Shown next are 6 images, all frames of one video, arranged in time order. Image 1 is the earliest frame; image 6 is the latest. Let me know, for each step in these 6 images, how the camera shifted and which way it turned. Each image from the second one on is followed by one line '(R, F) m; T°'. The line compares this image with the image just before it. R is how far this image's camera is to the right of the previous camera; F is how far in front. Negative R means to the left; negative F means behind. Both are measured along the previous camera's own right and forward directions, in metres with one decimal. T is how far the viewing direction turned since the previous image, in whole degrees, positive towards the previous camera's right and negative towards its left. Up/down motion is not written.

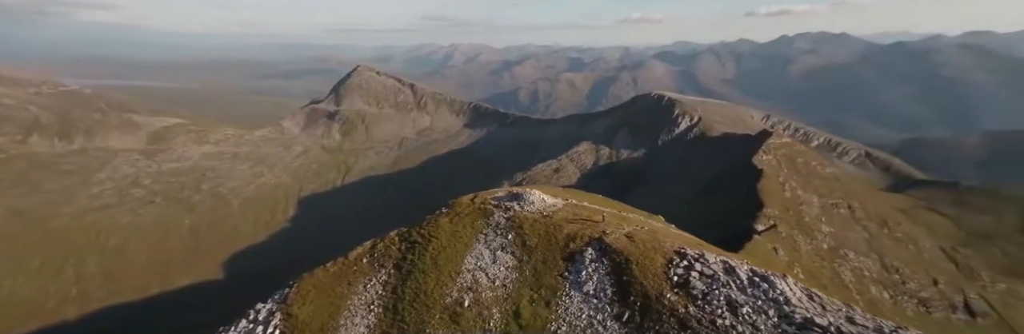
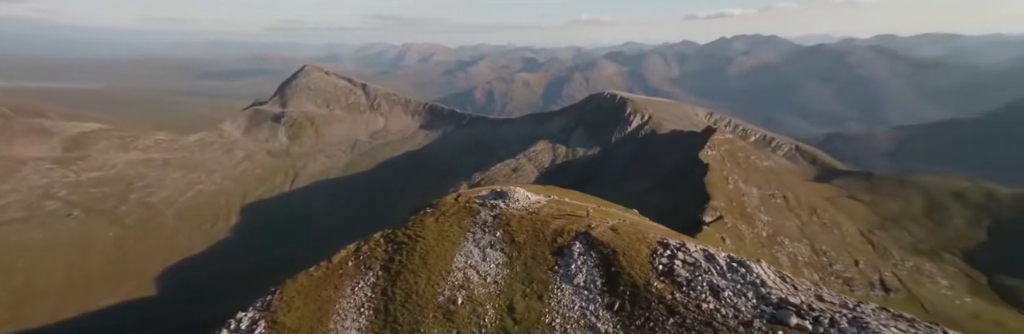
(-2.3, -0.4) m; +6°
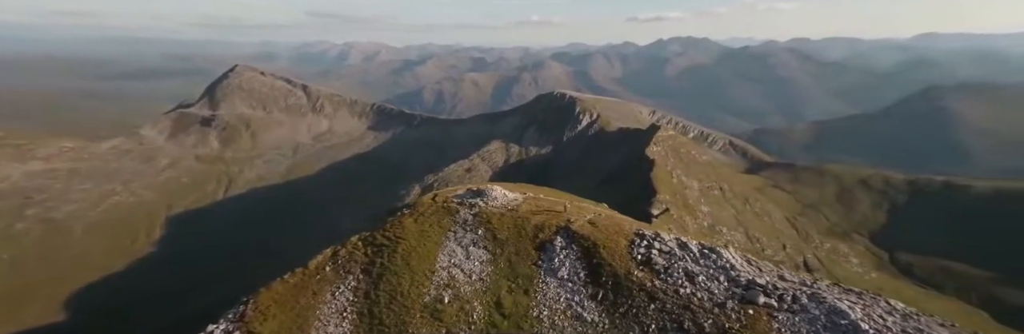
(-2.2, -0.3) m; +7°
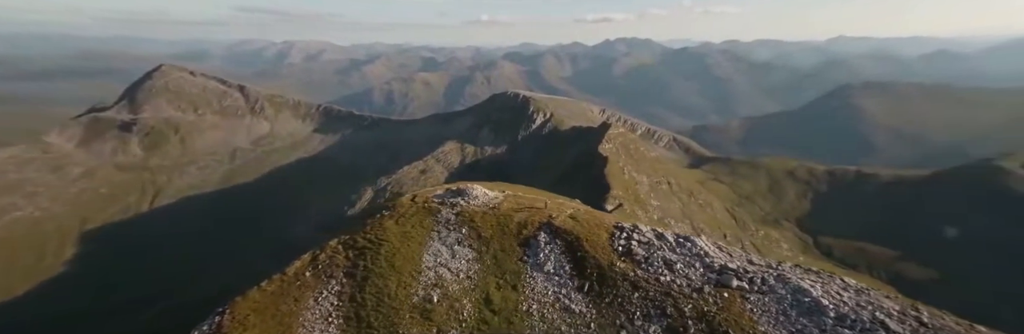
(-2.2, -0.3) m; +6°
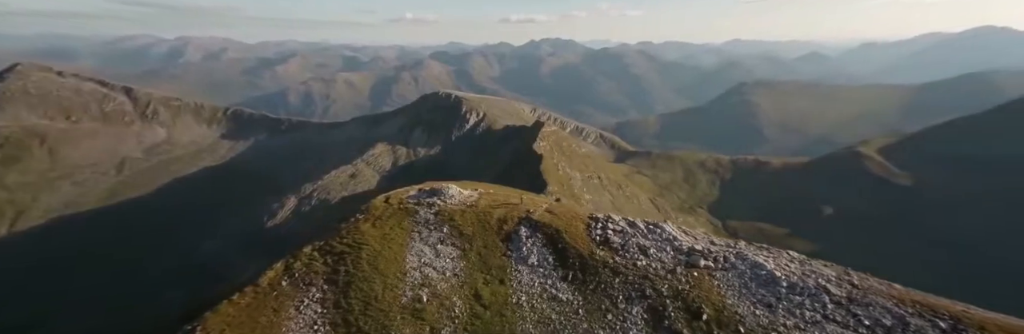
(-3.7, -0.2) m; +10°
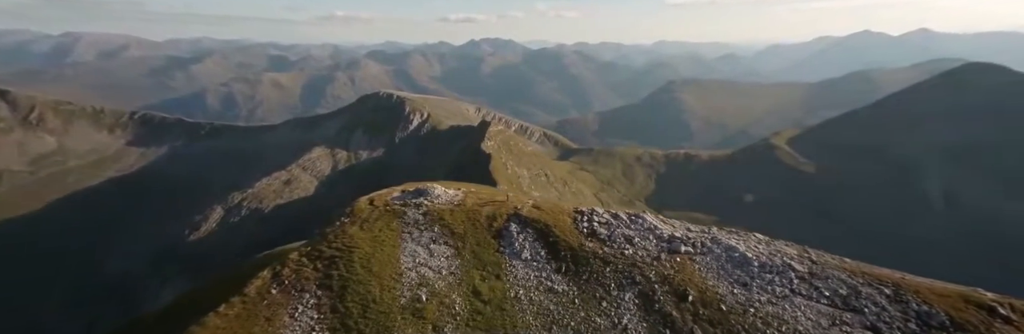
(-3.6, 0.0) m; +8°
